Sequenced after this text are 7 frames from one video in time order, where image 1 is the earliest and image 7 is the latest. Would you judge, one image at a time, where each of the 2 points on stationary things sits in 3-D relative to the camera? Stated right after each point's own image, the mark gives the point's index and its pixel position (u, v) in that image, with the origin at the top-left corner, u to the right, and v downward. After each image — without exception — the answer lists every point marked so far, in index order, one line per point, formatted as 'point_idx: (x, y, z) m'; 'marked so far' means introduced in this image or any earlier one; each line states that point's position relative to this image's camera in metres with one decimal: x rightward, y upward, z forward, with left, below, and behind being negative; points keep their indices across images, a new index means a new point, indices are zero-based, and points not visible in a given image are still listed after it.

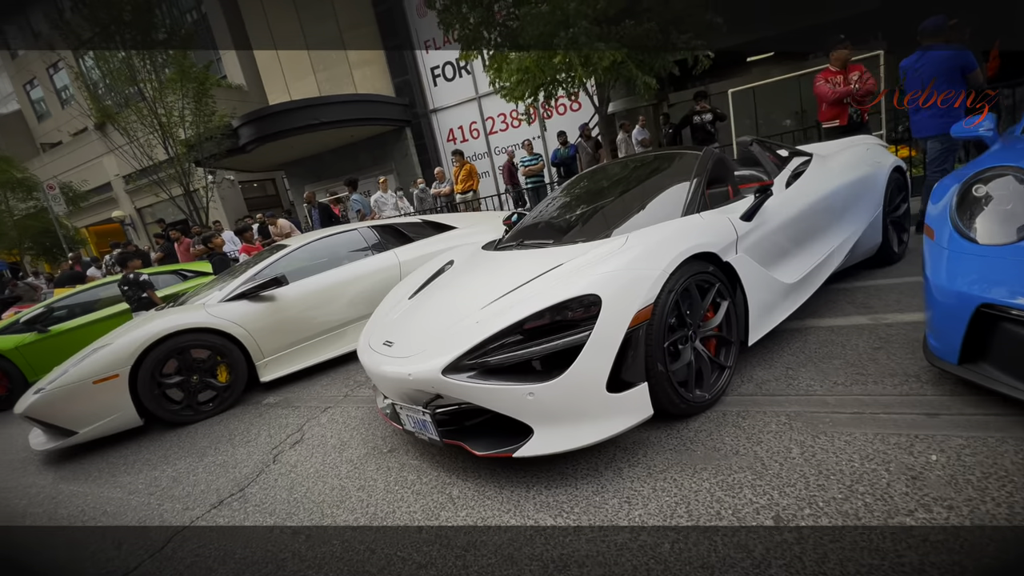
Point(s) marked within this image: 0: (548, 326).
0: (+0.1, -0.2, +1.9) m
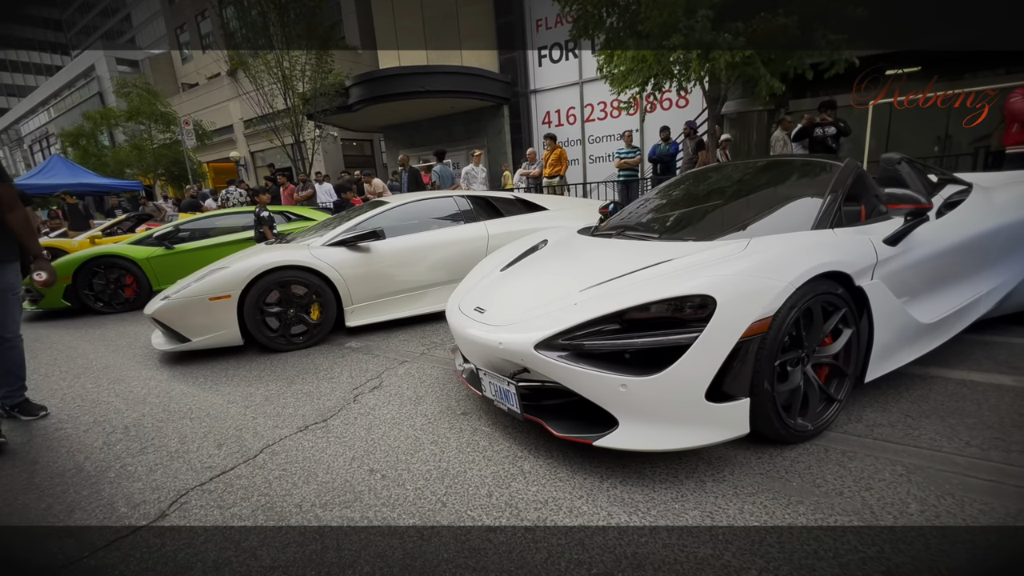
0: (+0.6, -0.1, +1.8) m
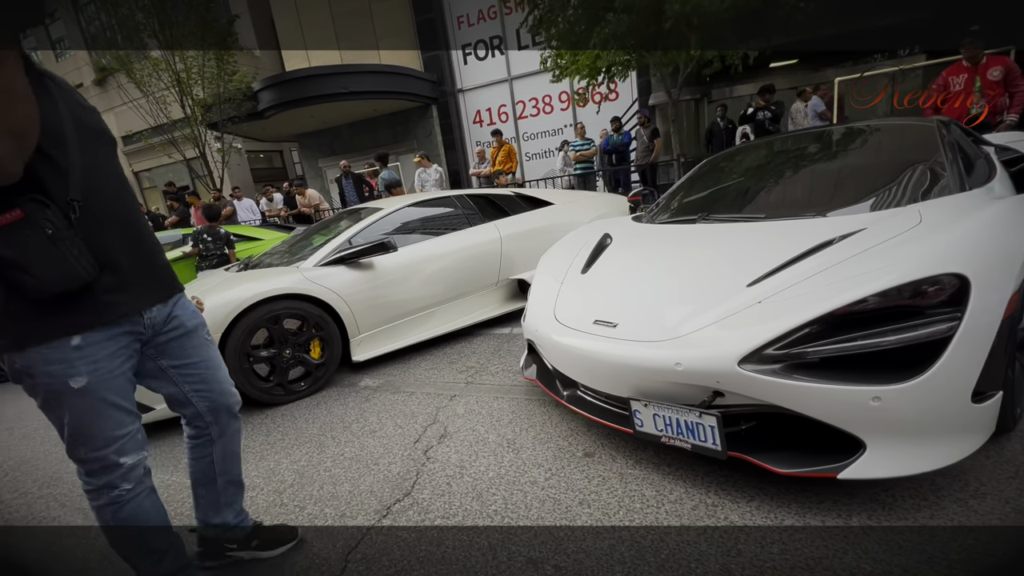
0: (+1.2, -0.1, +1.5) m
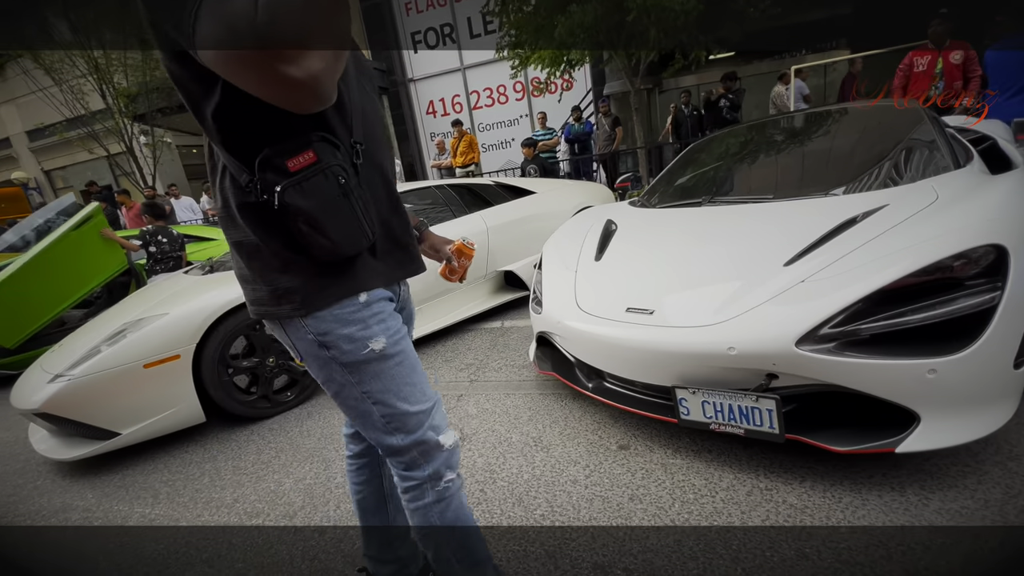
0: (+1.4, 0.0, +1.5) m
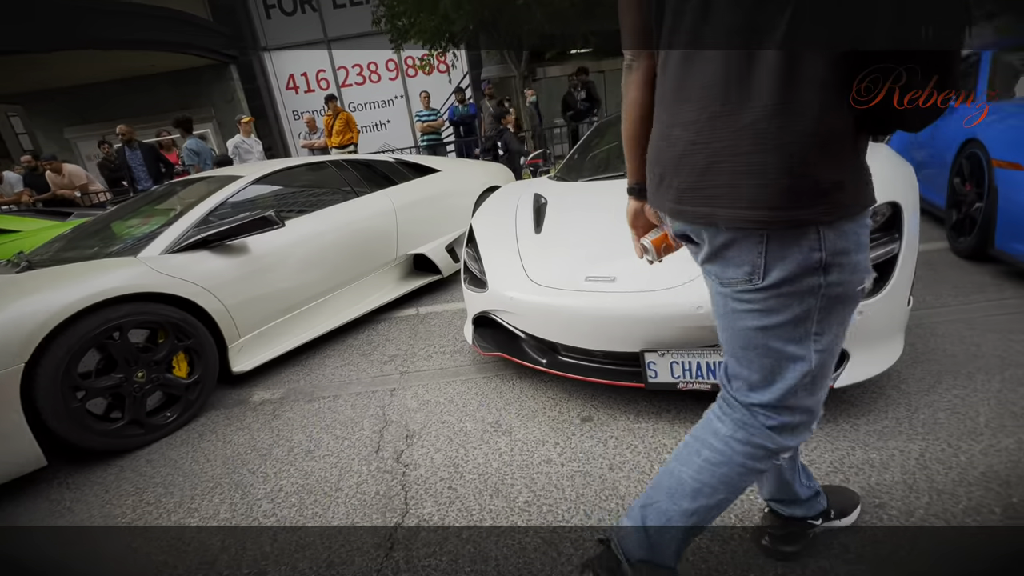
0: (+1.3, +0.2, +1.7) m
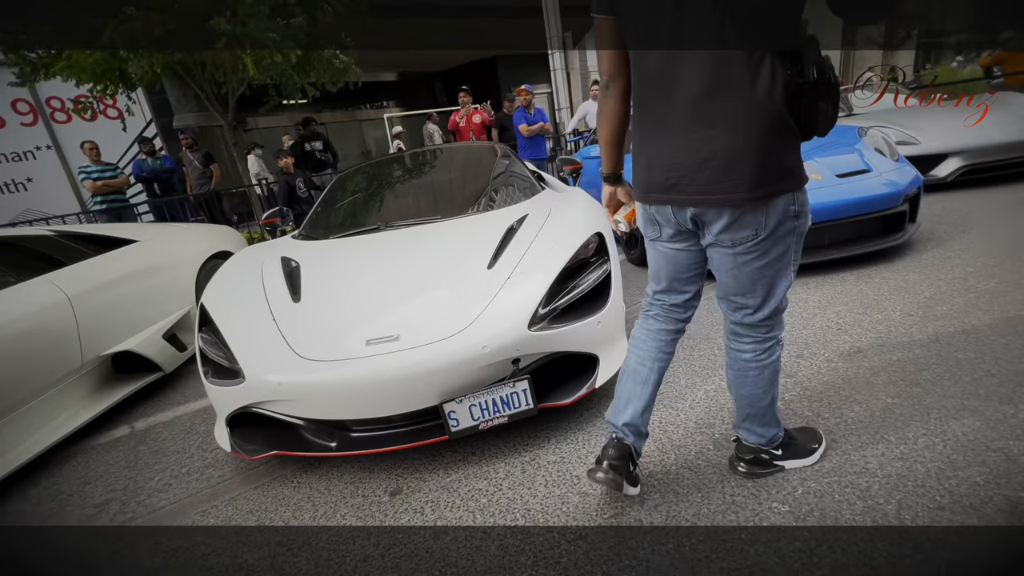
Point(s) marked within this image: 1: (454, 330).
0: (+0.3, +0.1, +2.1) m
1: (-0.2, -0.2, +1.7) m
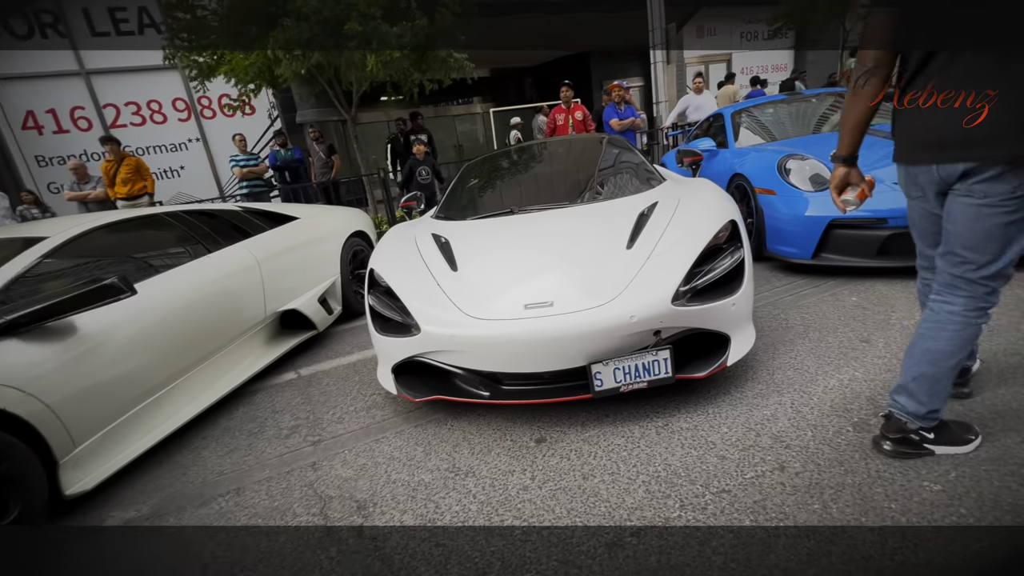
0: (+1.0, +0.2, +2.2) m
1: (+0.4, -0.1, +1.9) m
